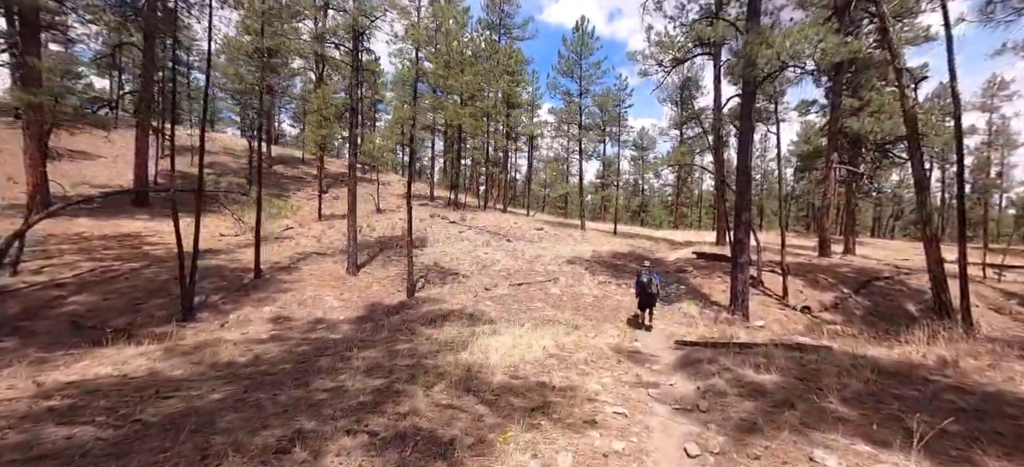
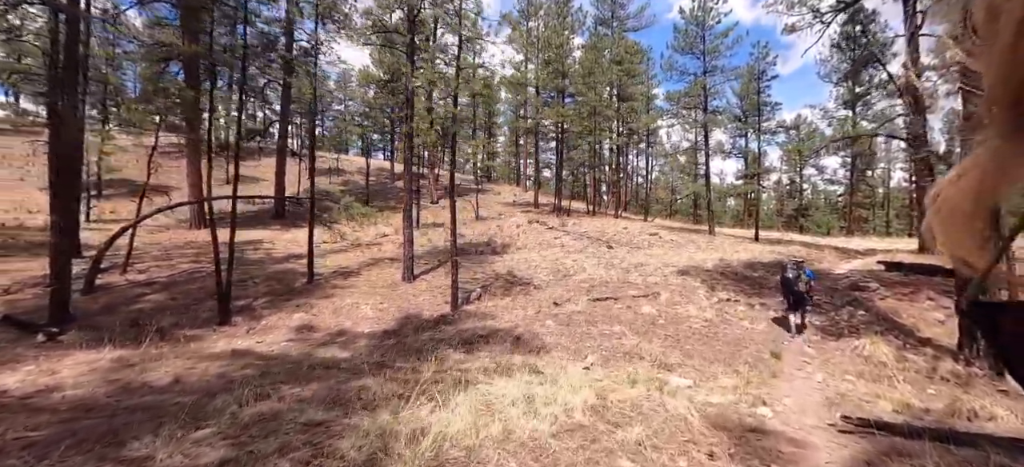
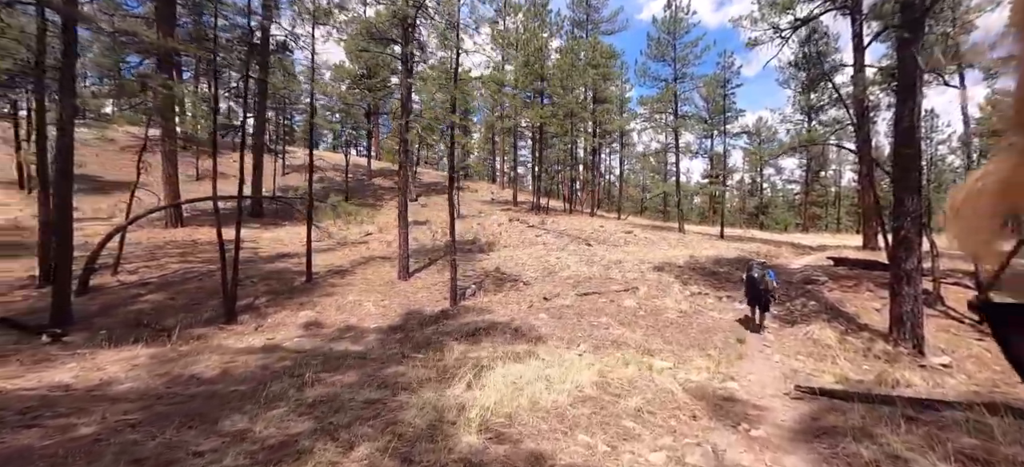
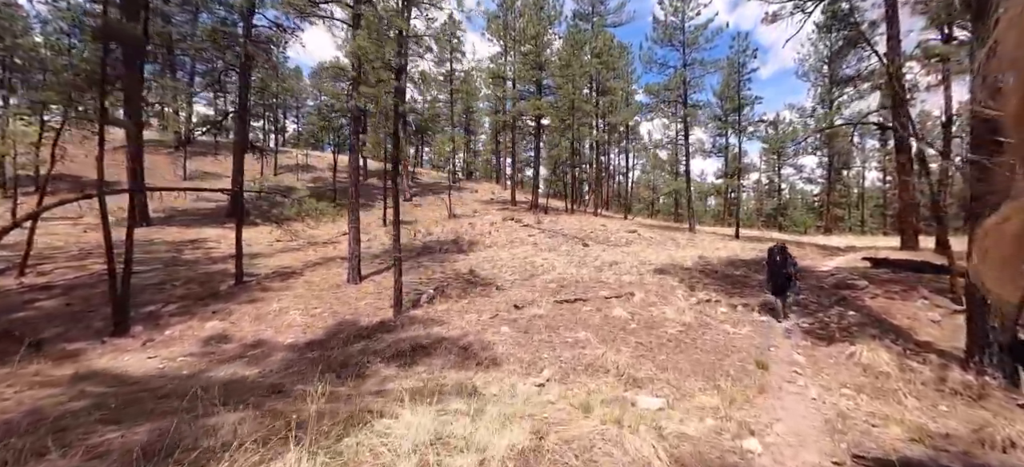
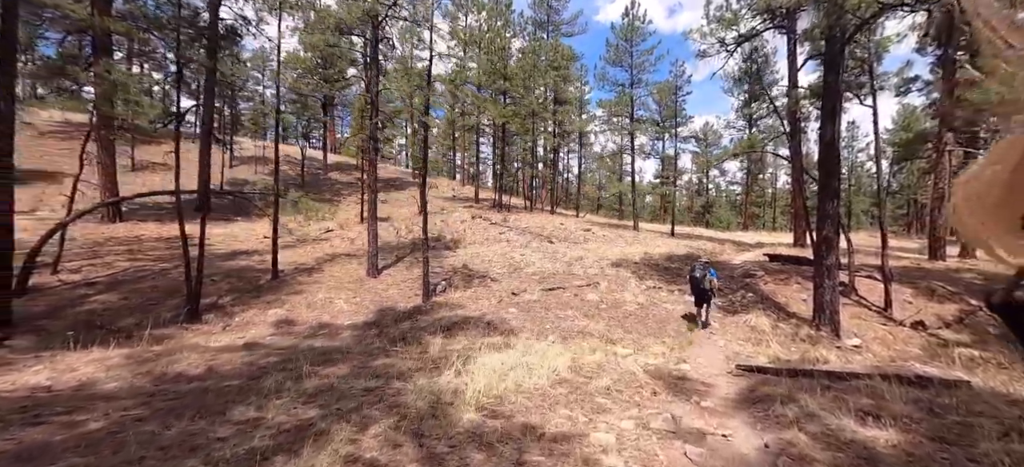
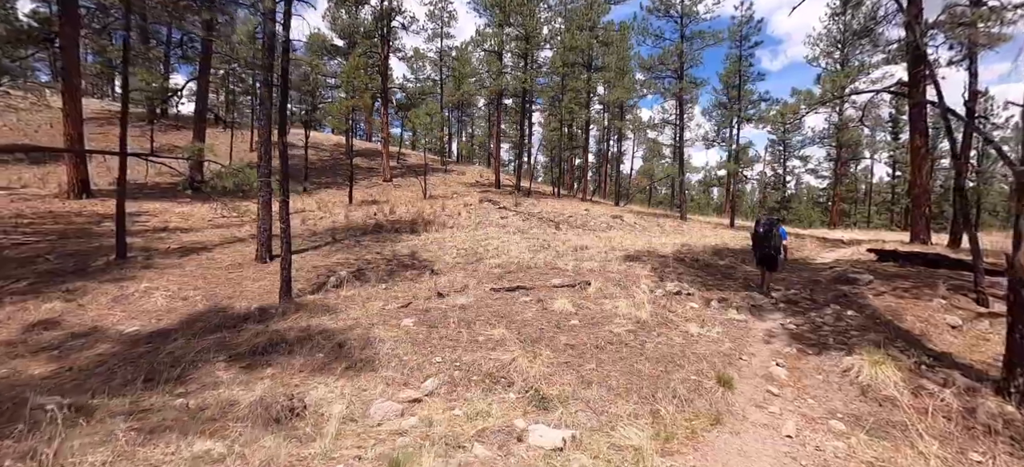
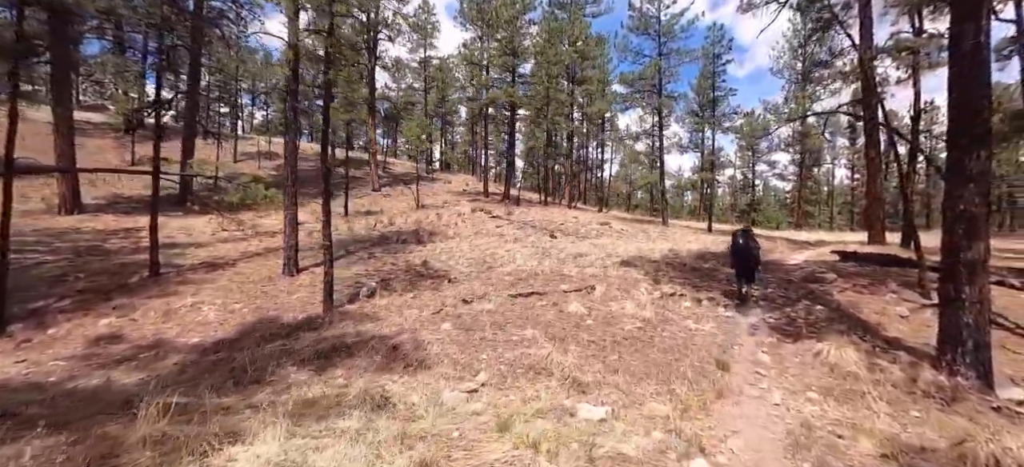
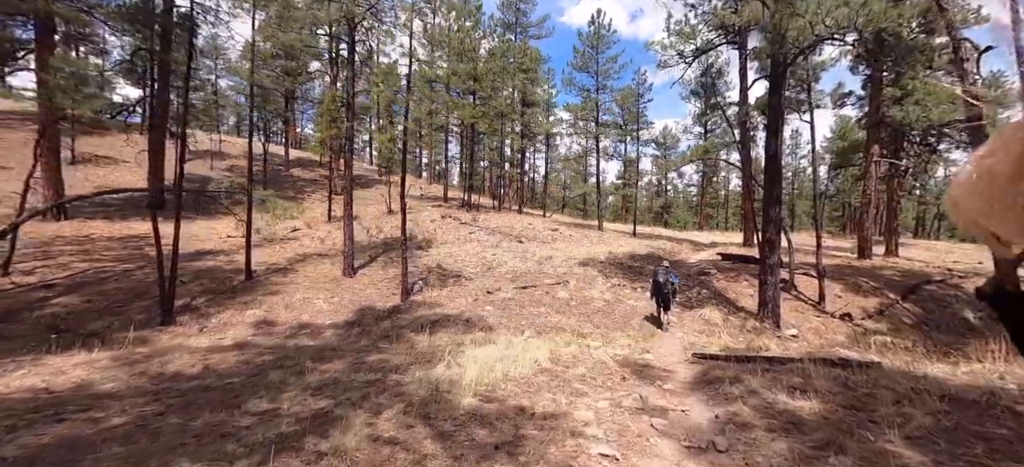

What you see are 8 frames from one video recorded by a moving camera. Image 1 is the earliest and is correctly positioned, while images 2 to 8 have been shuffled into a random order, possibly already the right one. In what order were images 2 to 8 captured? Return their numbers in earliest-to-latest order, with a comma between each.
8, 5, 3, 2, 4, 7, 6
